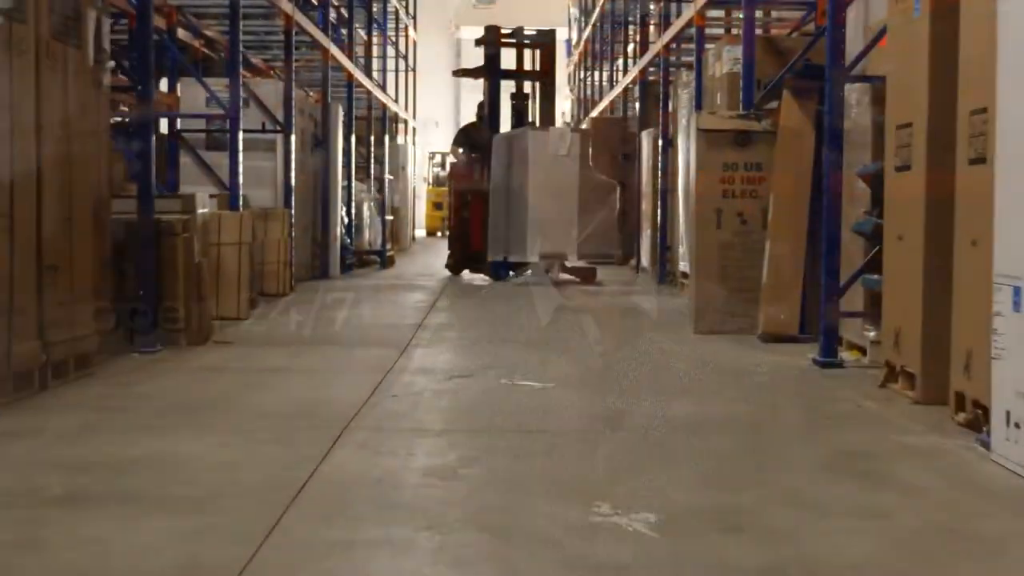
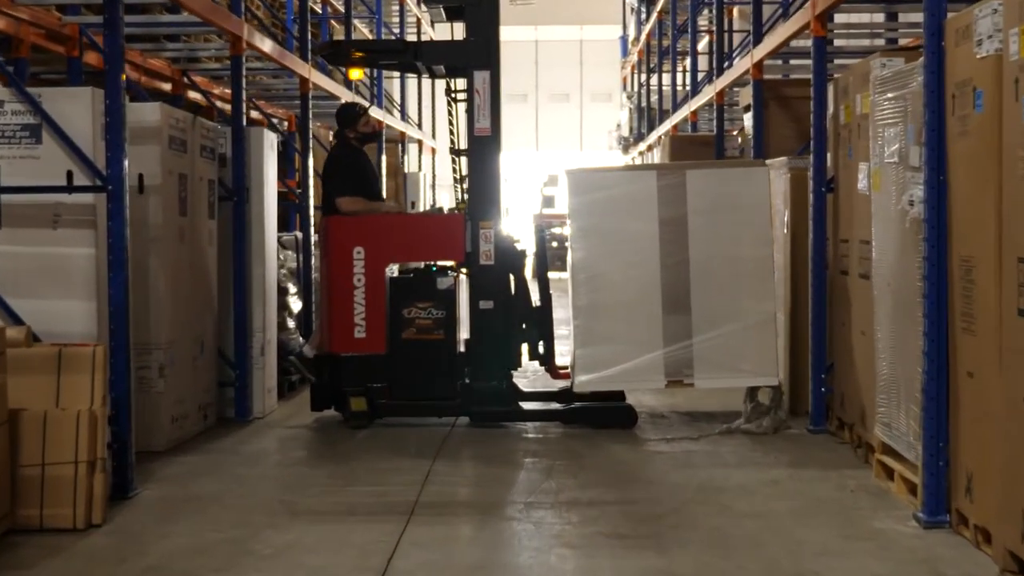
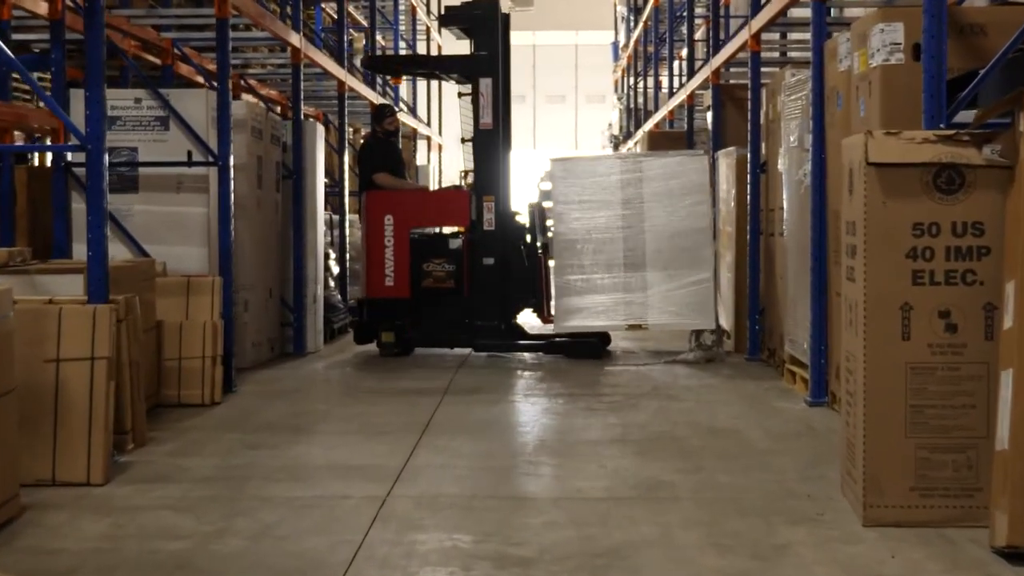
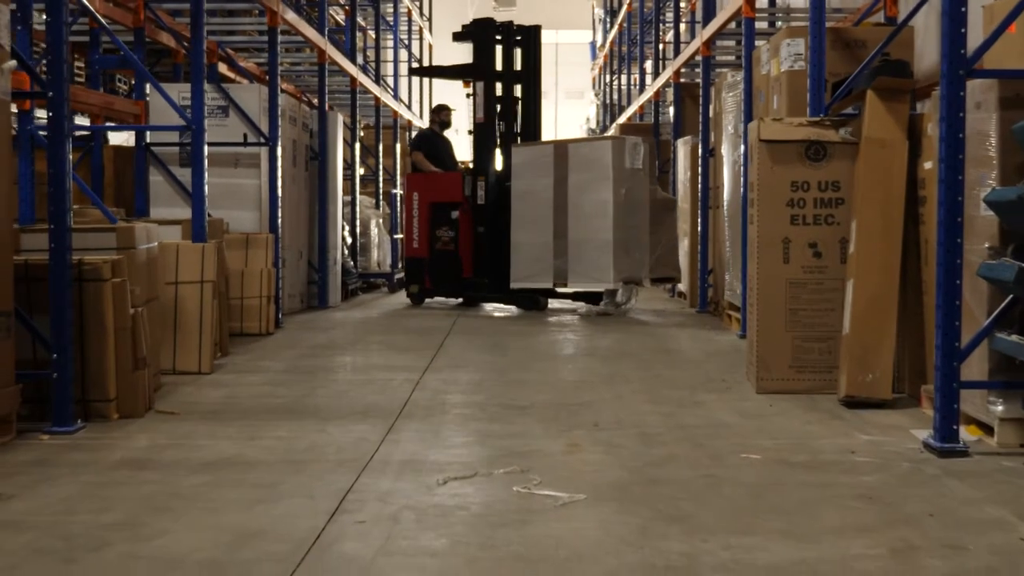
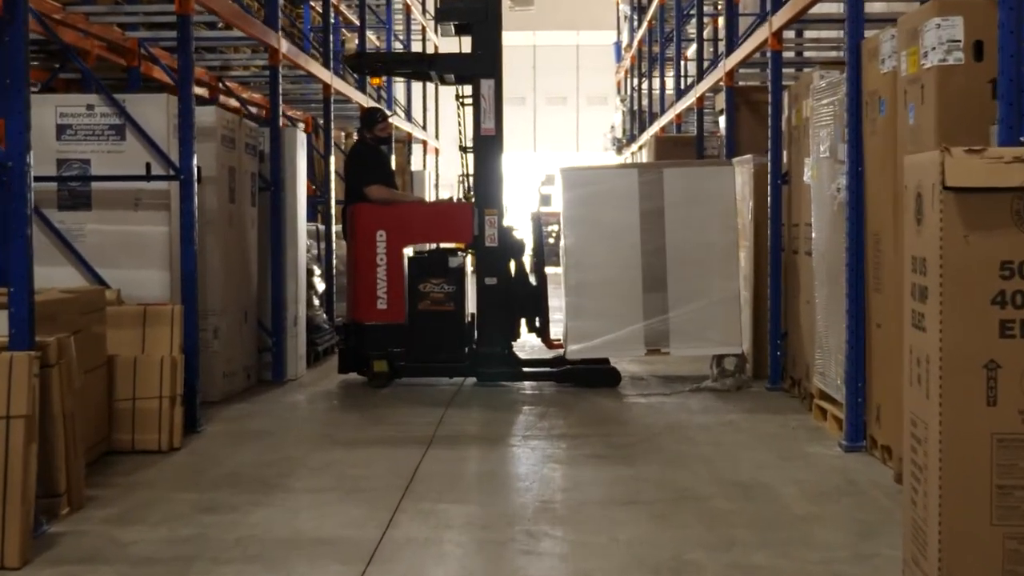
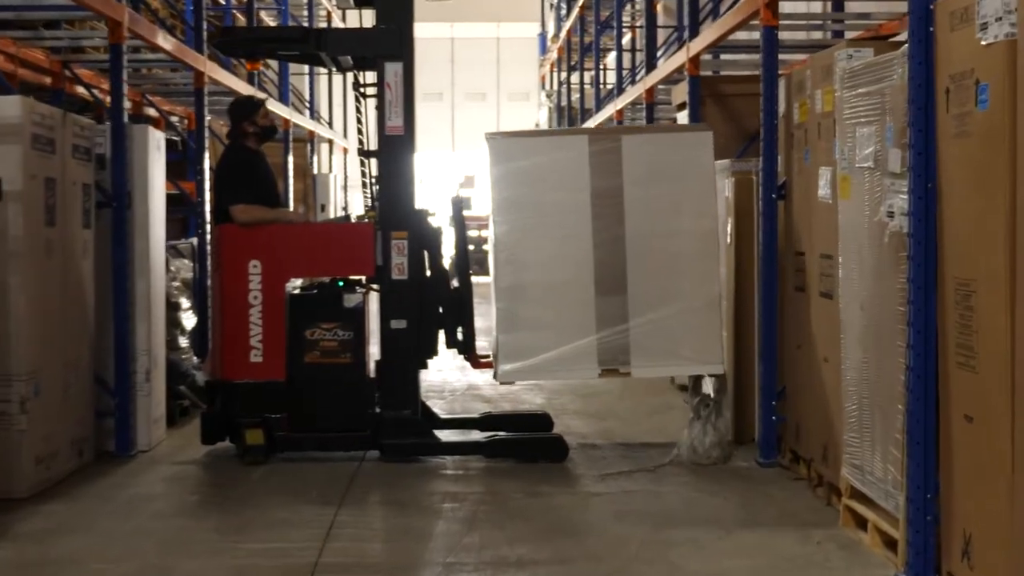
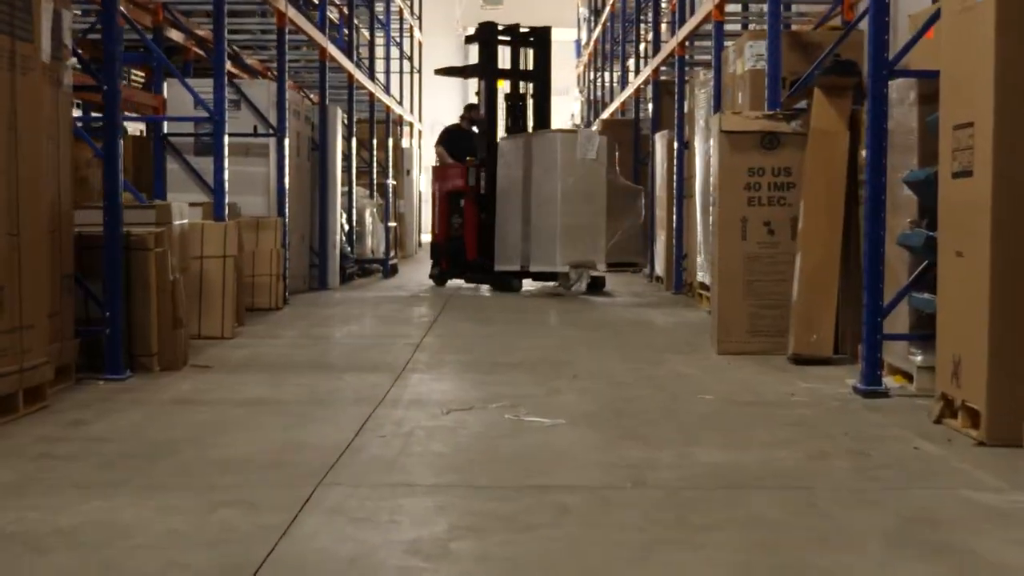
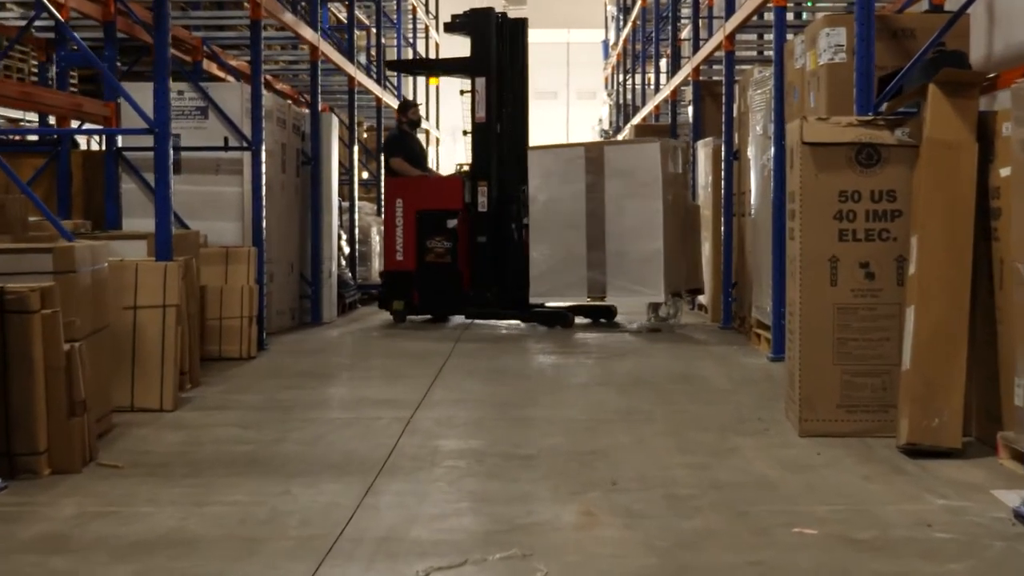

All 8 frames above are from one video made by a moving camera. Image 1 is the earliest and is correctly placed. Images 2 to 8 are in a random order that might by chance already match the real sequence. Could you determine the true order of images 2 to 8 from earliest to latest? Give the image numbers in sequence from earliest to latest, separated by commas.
7, 4, 8, 3, 5, 2, 6
